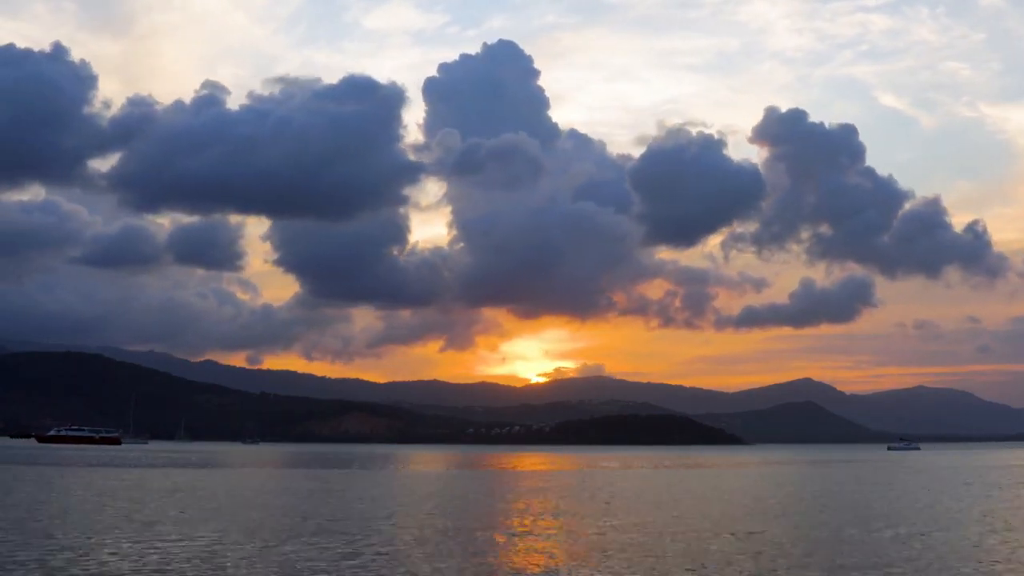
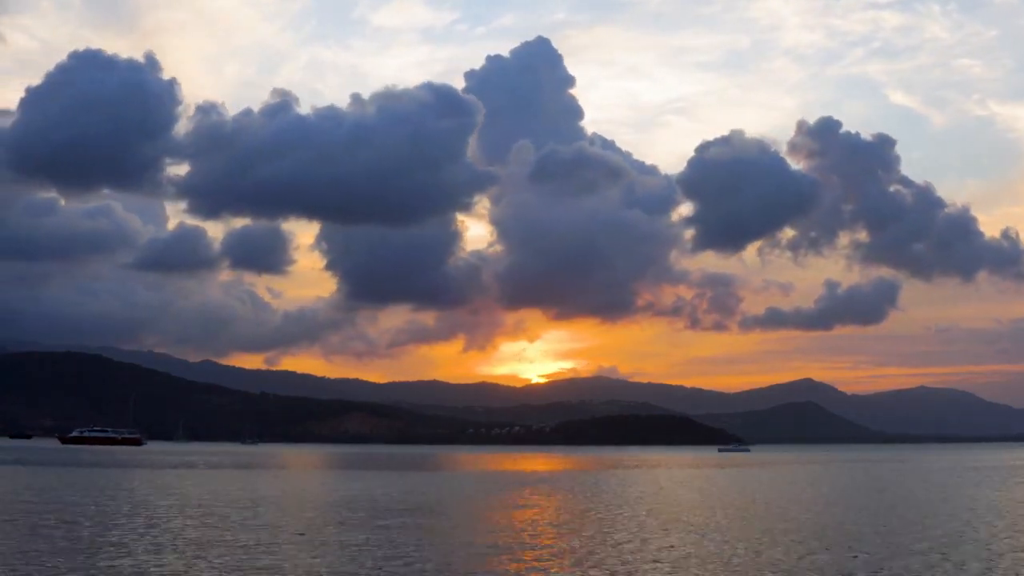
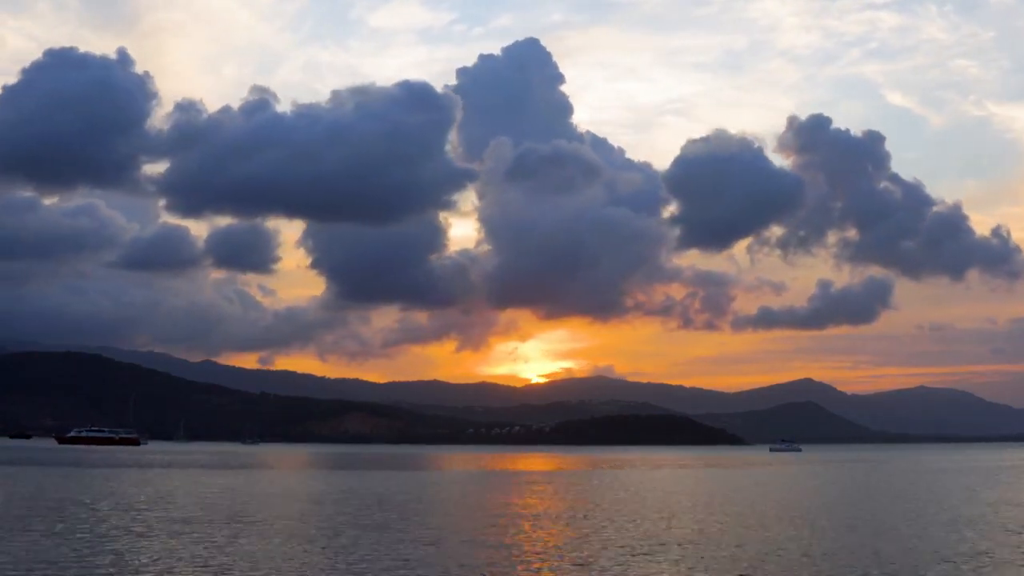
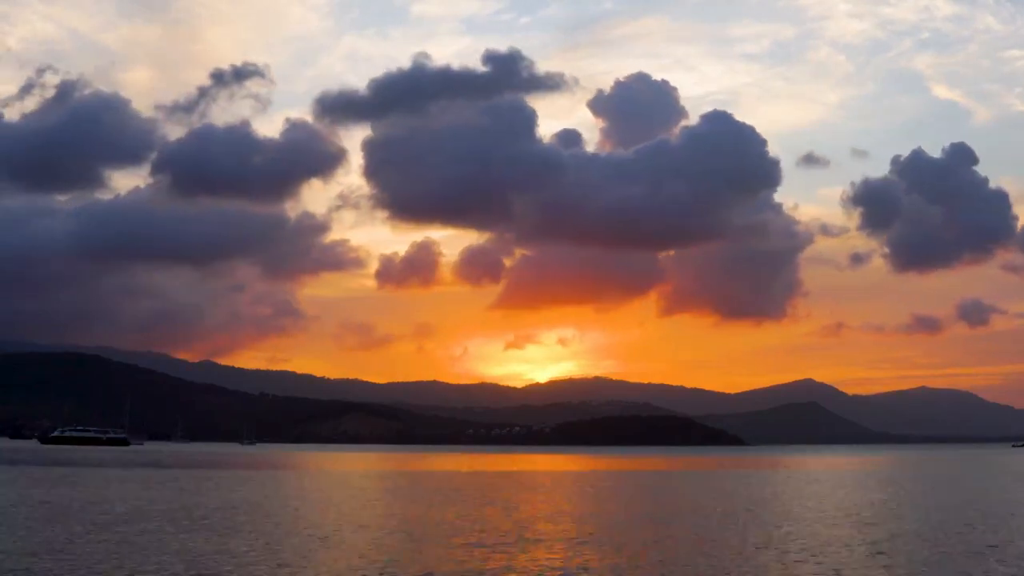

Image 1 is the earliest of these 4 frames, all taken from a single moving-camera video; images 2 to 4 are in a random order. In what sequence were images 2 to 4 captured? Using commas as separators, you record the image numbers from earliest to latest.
3, 2, 4
